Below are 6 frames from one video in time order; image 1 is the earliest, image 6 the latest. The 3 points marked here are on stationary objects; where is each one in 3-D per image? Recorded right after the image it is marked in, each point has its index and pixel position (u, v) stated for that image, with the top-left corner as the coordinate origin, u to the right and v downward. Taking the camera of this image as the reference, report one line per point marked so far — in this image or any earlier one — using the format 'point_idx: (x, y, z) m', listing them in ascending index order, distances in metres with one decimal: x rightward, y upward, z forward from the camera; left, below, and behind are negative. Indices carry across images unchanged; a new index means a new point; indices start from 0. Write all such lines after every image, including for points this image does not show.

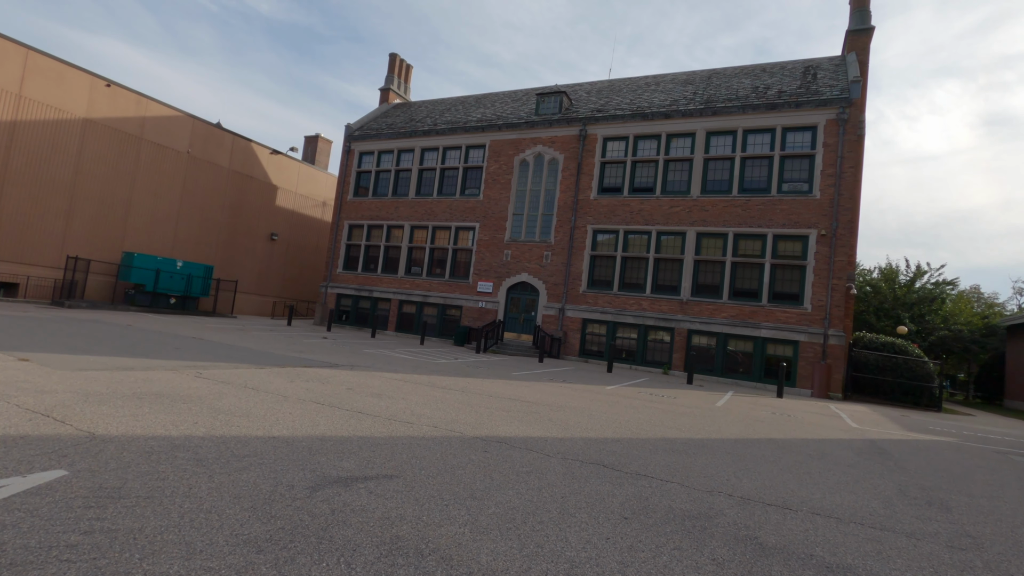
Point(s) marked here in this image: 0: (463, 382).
0: (-1.1, -2.1, +11.9) m
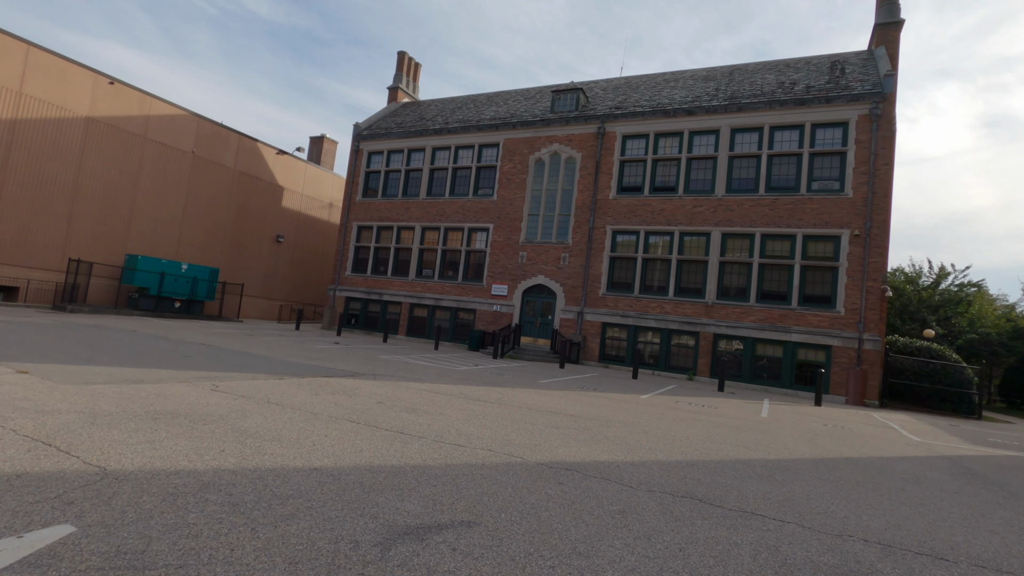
0: (-0.4, -2.2, +11.1) m
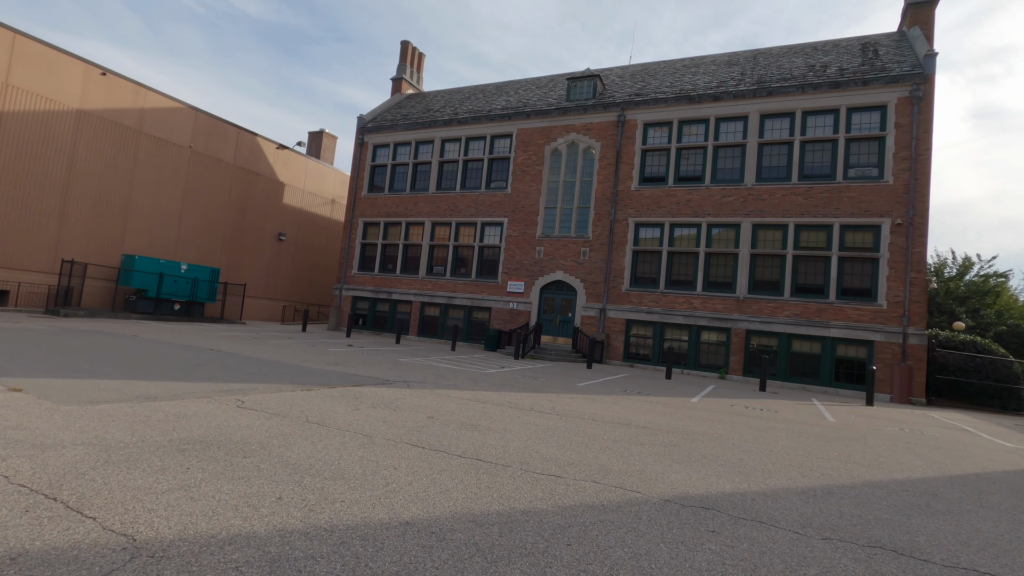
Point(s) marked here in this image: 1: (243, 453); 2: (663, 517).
0: (+0.6, -2.1, +10.0) m
1: (-2.4, -1.5, +4.8) m
2: (+1.2, -1.8, +4.1) m
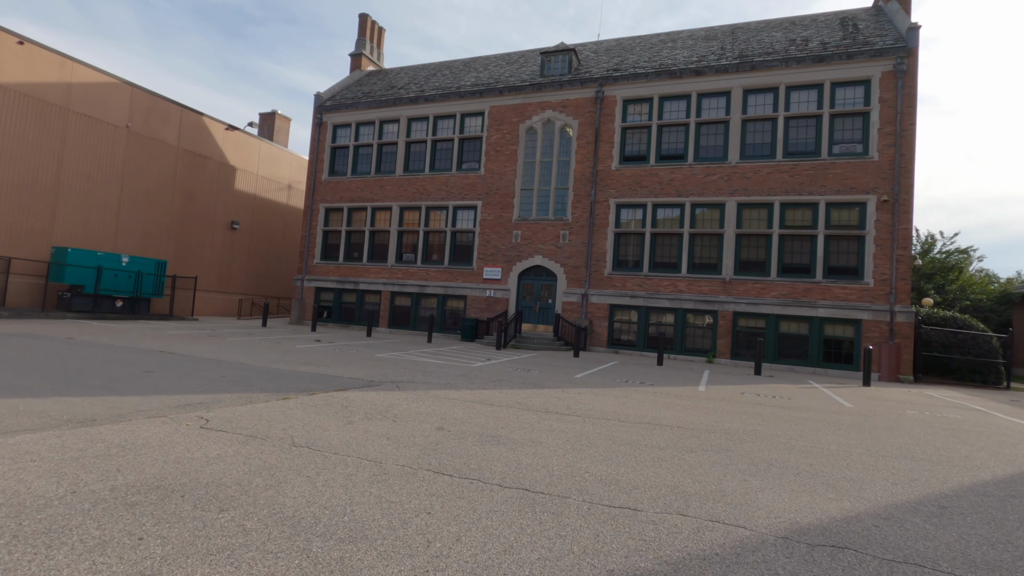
0: (+0.7, -1.9, +8.9) m
1: (-2.0, -1.4, +3.5) m
2: (+1.7, -1.6, +3.1) m
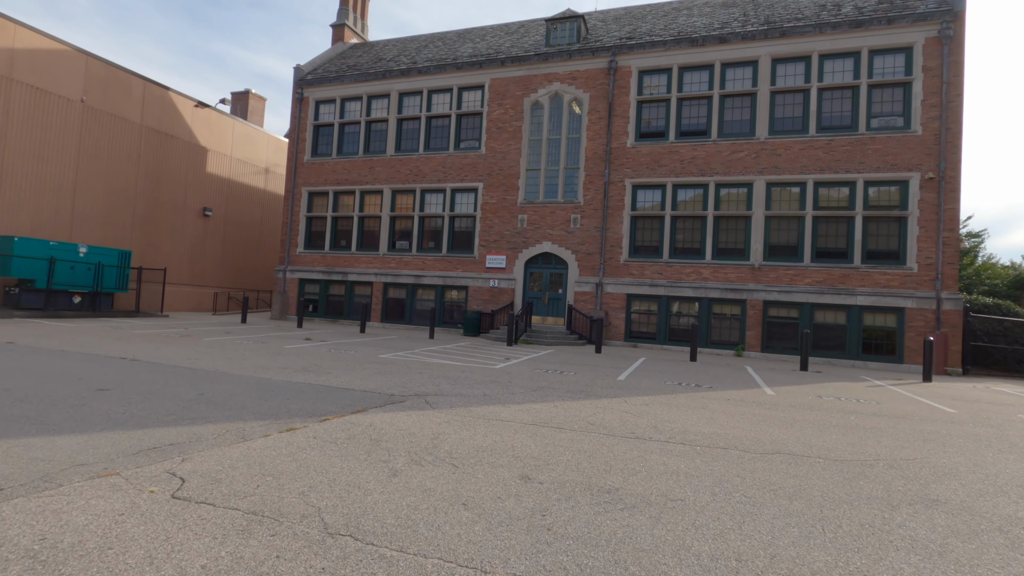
0: (+1.5, -1.7, +7.1) m
1: (-0.9, -1.4, +1.6) m
2: (+2.8, -1.6, +1.3) m
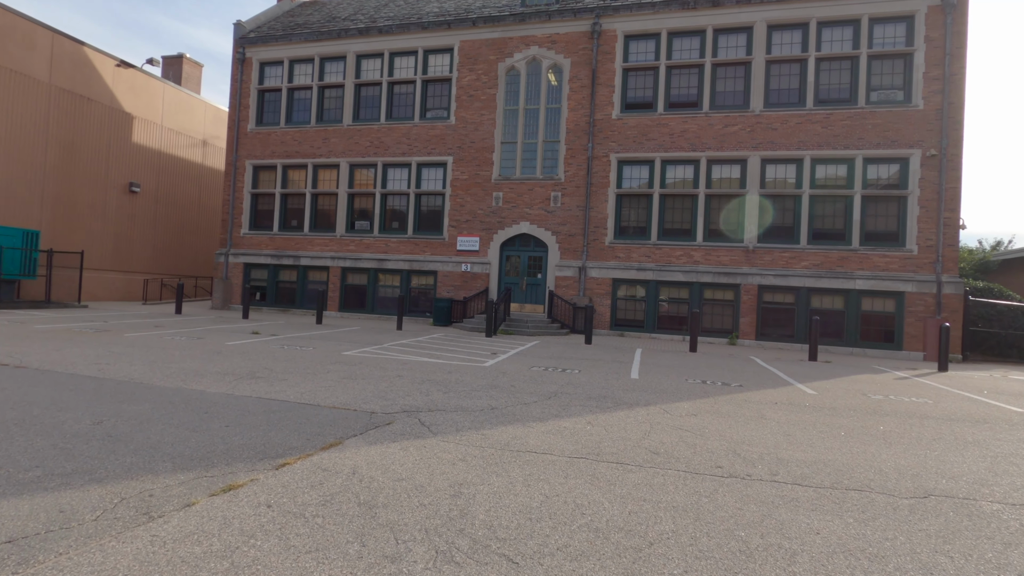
0: (+1.8, -1.5, +5.4) m
1: (-0.2, -1.4, -0.2) m
2: (+3.5, -1.5, -0.2) m
